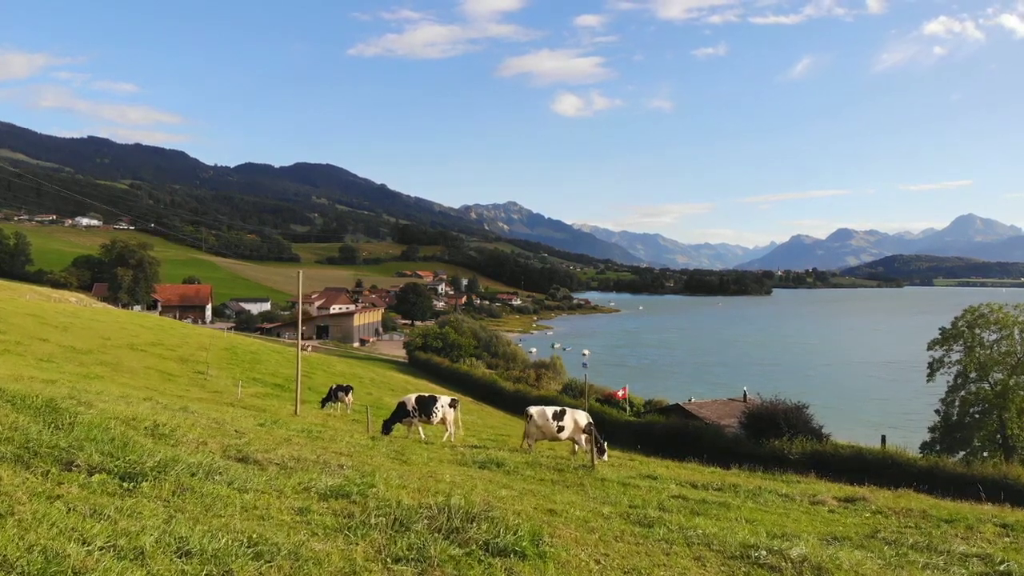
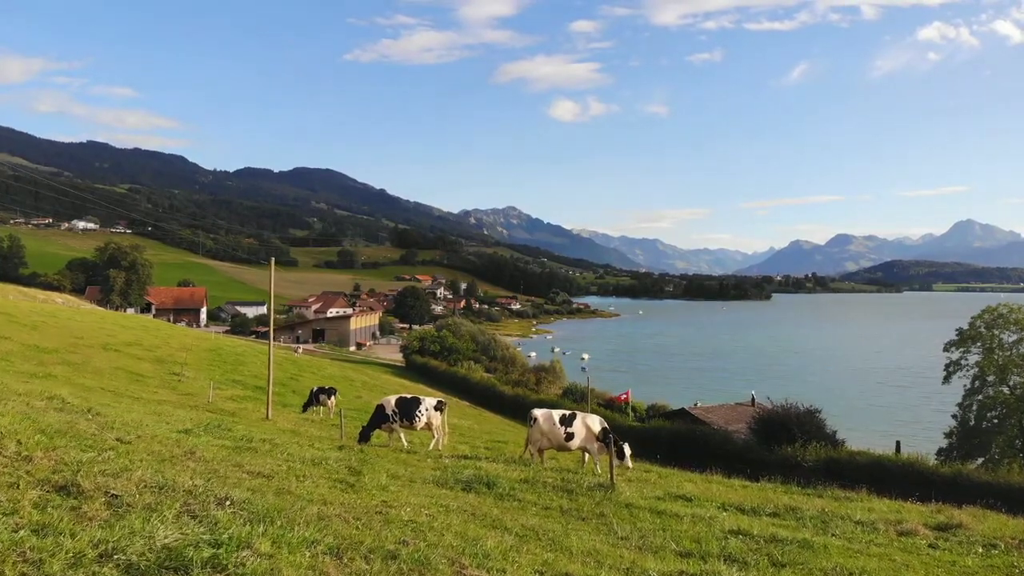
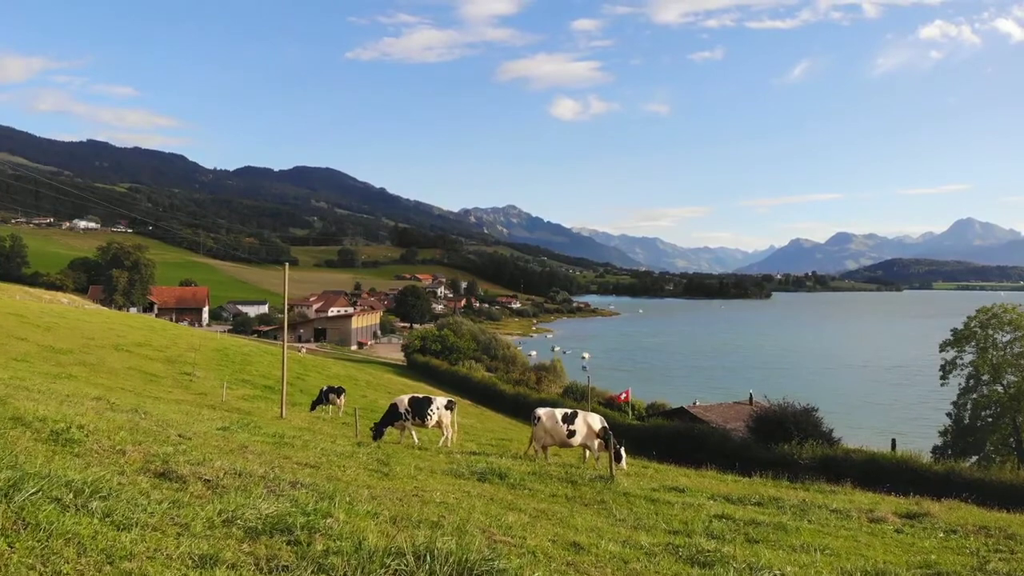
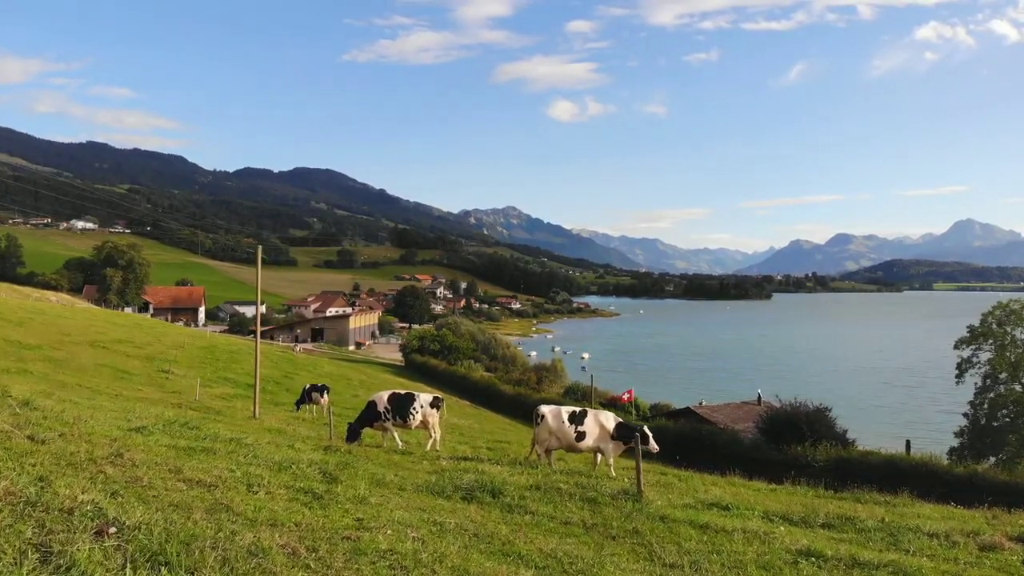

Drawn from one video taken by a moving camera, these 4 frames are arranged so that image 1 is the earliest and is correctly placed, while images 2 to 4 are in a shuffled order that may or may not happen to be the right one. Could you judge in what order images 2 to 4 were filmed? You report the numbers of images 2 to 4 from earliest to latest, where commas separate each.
3, 2, 4
